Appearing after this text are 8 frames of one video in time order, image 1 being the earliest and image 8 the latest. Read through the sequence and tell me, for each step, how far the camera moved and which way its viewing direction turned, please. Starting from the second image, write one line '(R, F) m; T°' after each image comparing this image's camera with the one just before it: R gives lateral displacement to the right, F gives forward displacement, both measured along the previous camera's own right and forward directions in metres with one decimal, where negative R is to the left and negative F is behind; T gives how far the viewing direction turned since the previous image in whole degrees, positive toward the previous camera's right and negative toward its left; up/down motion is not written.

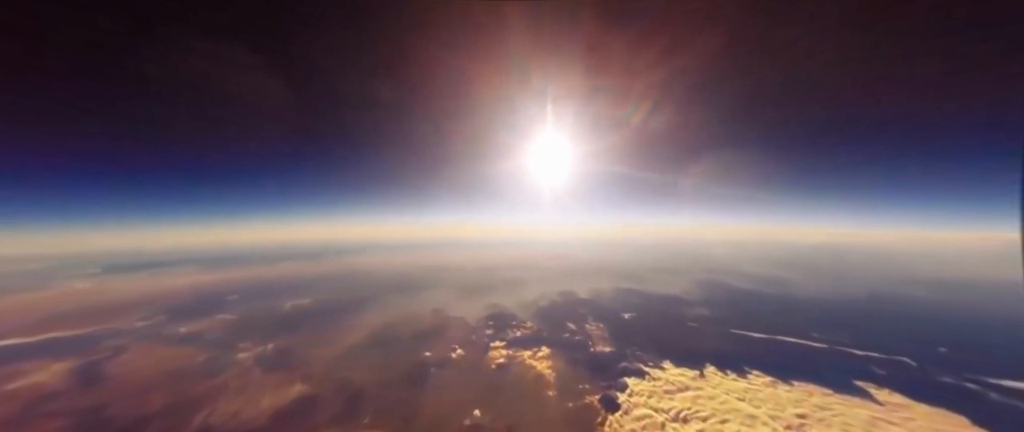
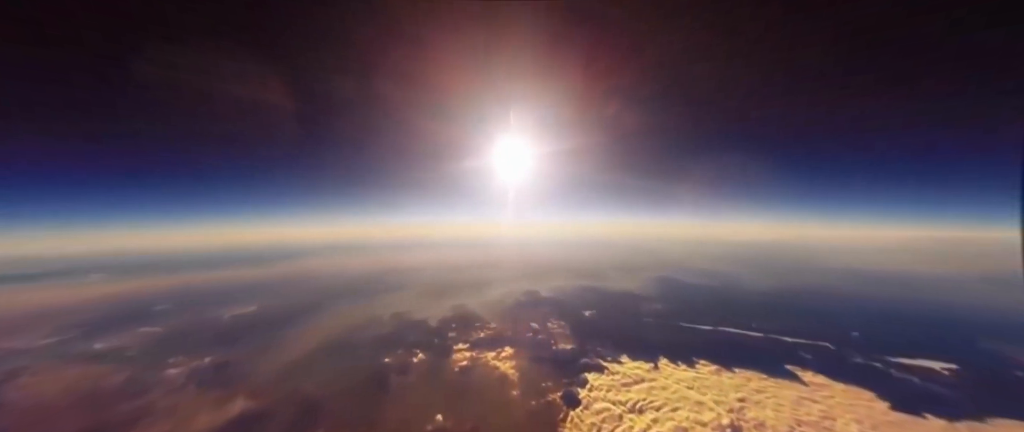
(+0.5, +0.1) m; +5°
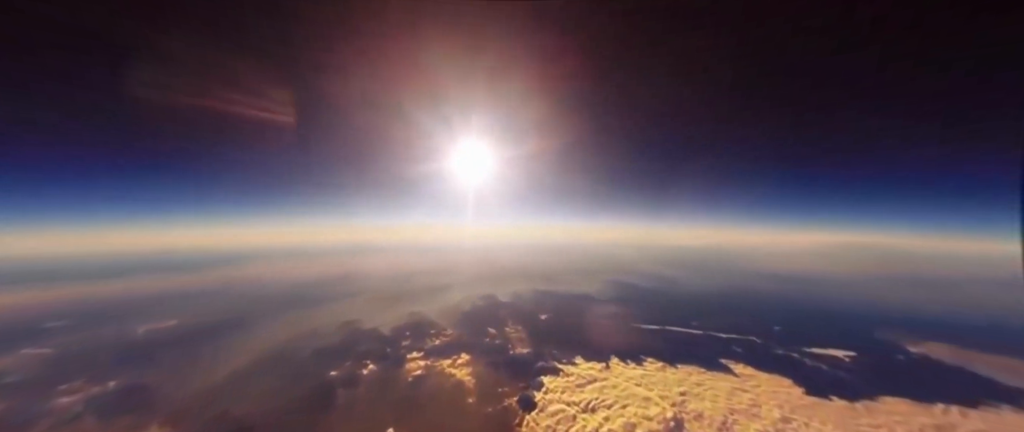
(+0.6, +0.1) m; +6°
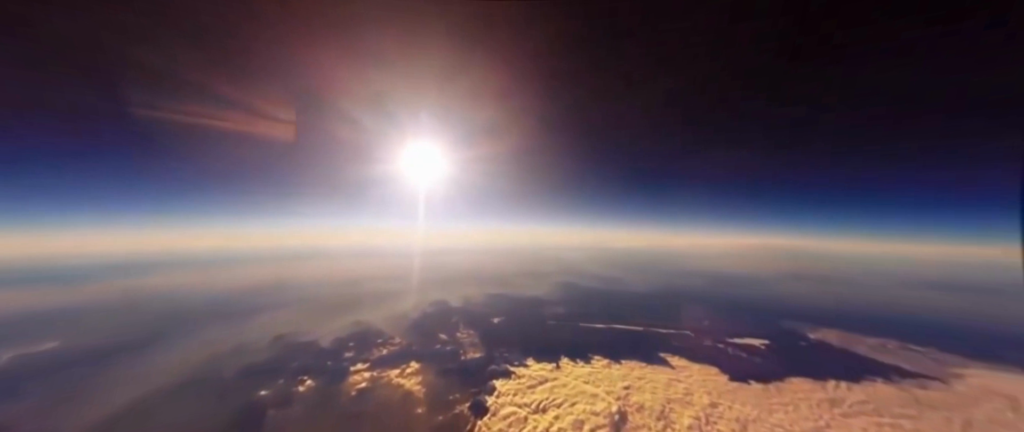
(+0.7, +0.1) m; +6°
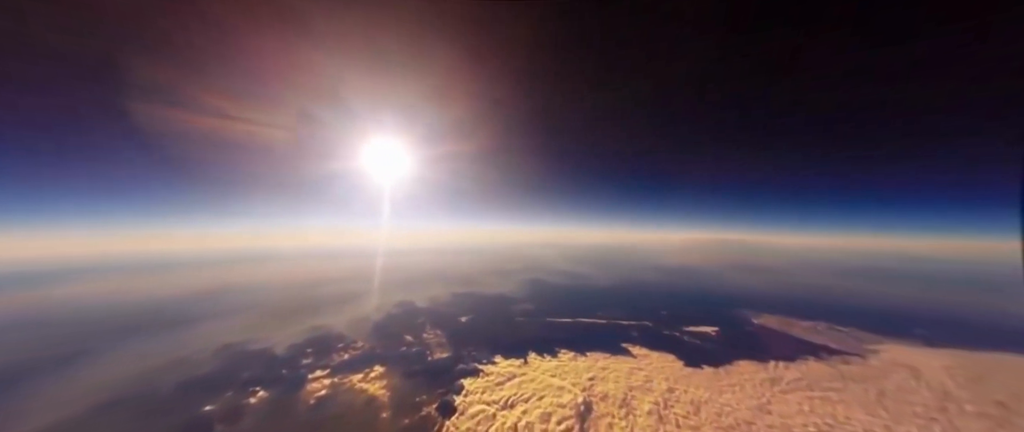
(+0.5, 0.0) m; +4°
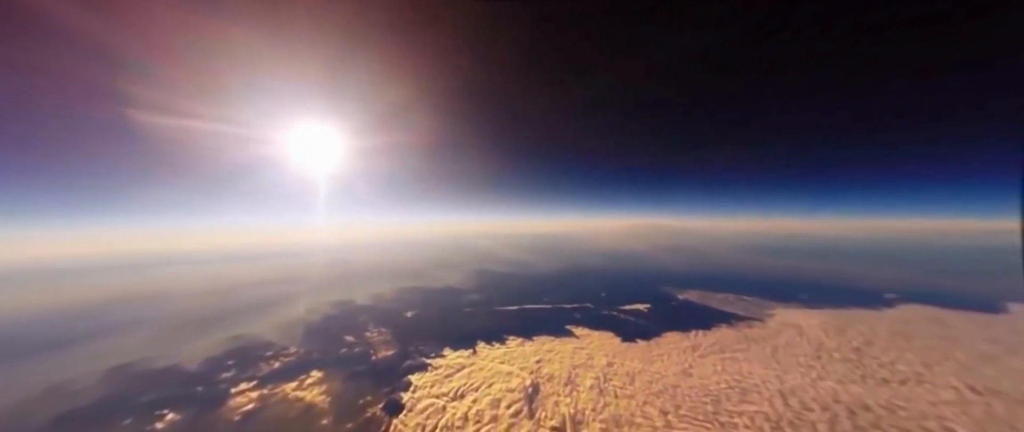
(+0.8, 0.0) m; +7°
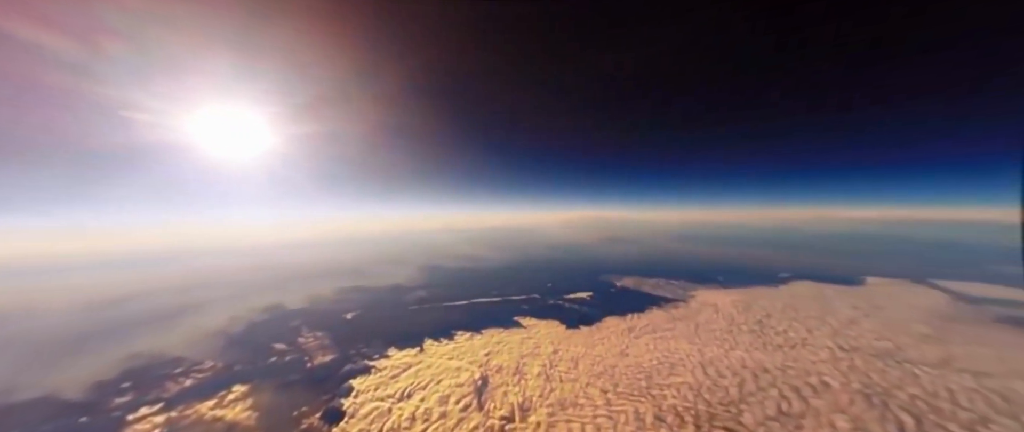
(+0.8, 0.0) m; +7°
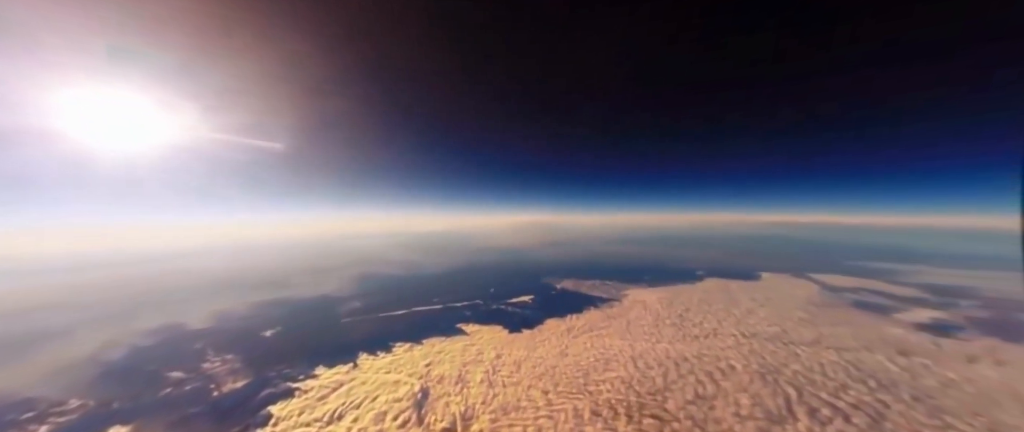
(+0.9, -0.1) m; +8°
